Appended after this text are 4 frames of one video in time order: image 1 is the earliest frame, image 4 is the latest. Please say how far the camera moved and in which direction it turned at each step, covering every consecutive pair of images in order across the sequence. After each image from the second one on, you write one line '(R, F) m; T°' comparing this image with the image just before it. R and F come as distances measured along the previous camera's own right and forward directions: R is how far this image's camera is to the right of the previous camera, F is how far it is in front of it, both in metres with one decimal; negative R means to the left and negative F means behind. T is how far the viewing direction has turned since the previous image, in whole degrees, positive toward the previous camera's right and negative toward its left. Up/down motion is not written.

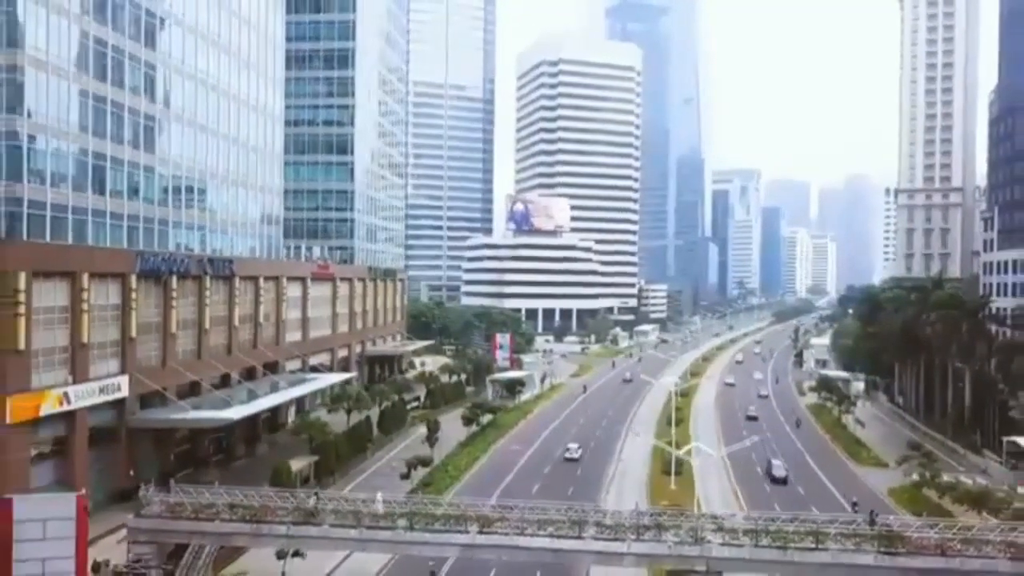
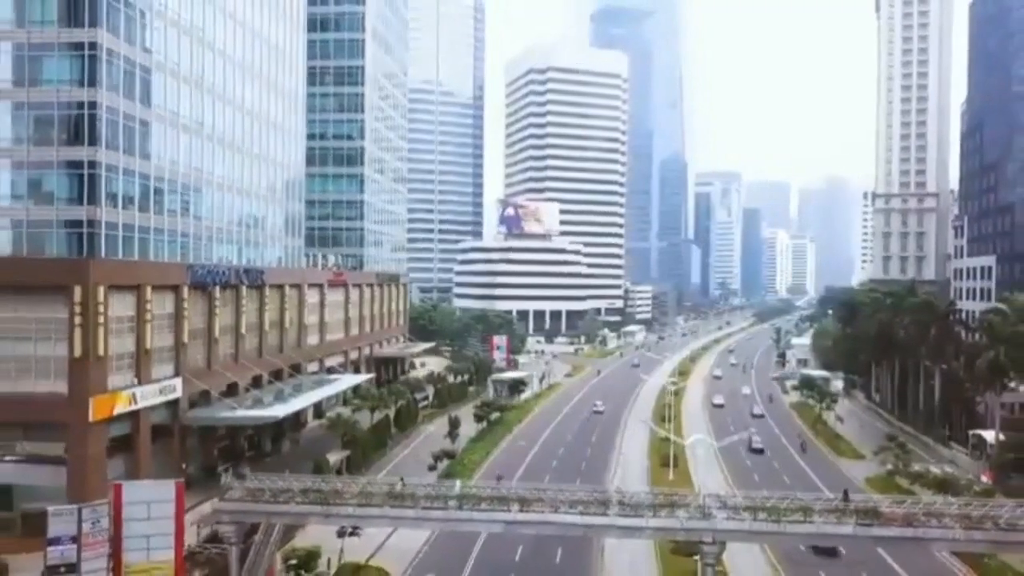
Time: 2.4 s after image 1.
(-1.9, -5.1) m; +1°
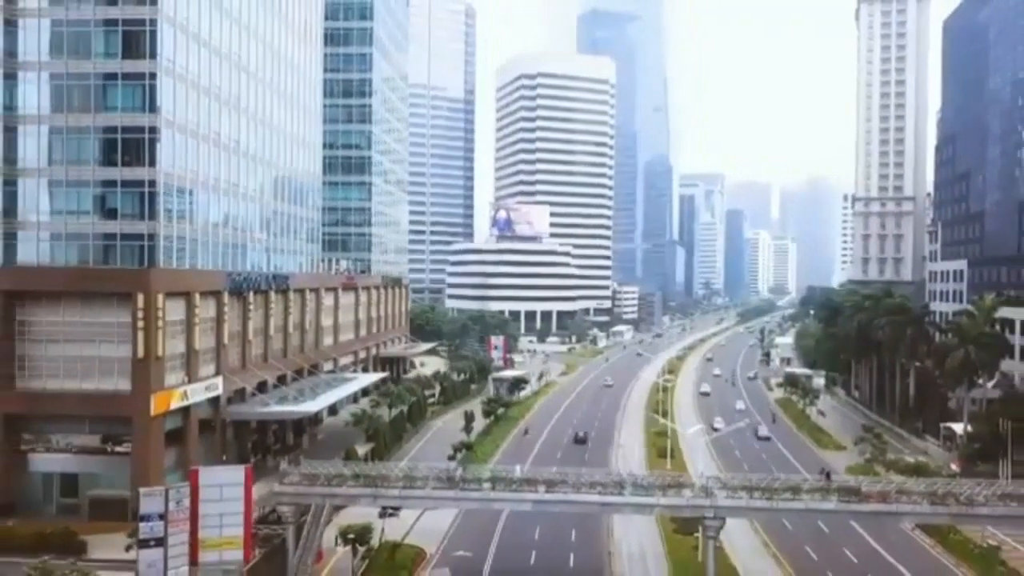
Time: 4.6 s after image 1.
(-1.8, -4.8) m; +1°
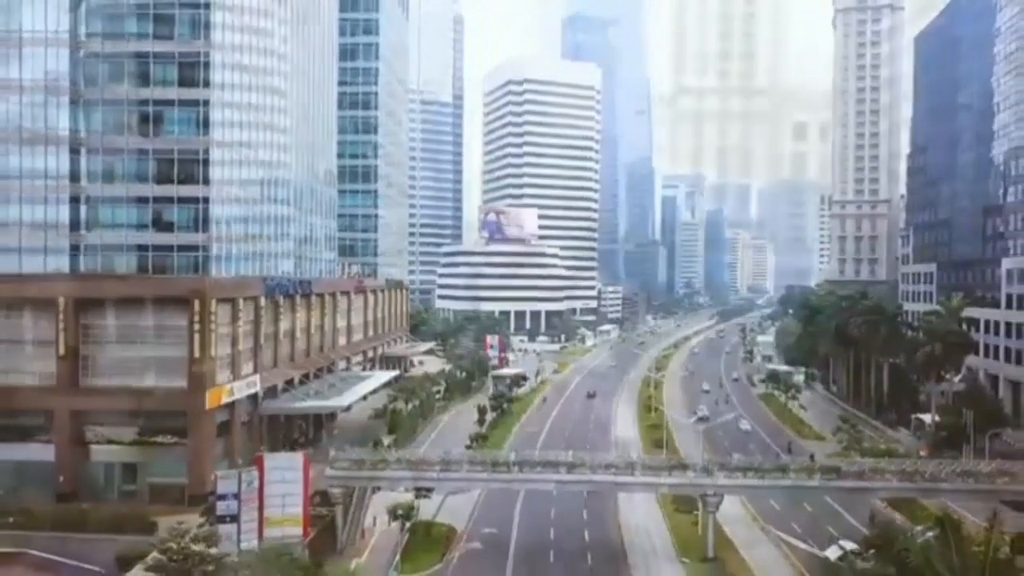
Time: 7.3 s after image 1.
(-2.1, -5.4) m; +1°
